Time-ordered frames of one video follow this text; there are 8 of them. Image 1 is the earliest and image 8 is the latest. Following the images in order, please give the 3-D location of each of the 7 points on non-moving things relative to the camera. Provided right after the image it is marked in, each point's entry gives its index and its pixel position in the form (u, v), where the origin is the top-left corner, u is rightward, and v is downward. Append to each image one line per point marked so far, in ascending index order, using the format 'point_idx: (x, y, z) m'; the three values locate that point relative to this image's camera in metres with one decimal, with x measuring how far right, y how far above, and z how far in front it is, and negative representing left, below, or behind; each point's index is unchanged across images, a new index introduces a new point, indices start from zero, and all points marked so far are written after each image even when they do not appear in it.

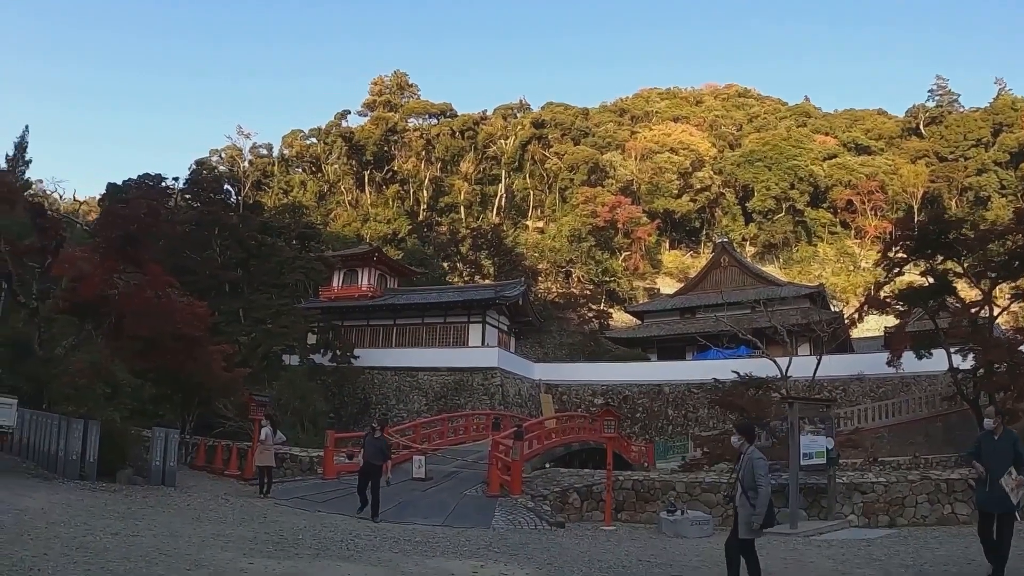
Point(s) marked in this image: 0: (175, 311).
0: (-5.0, -0.3, +10.9) m
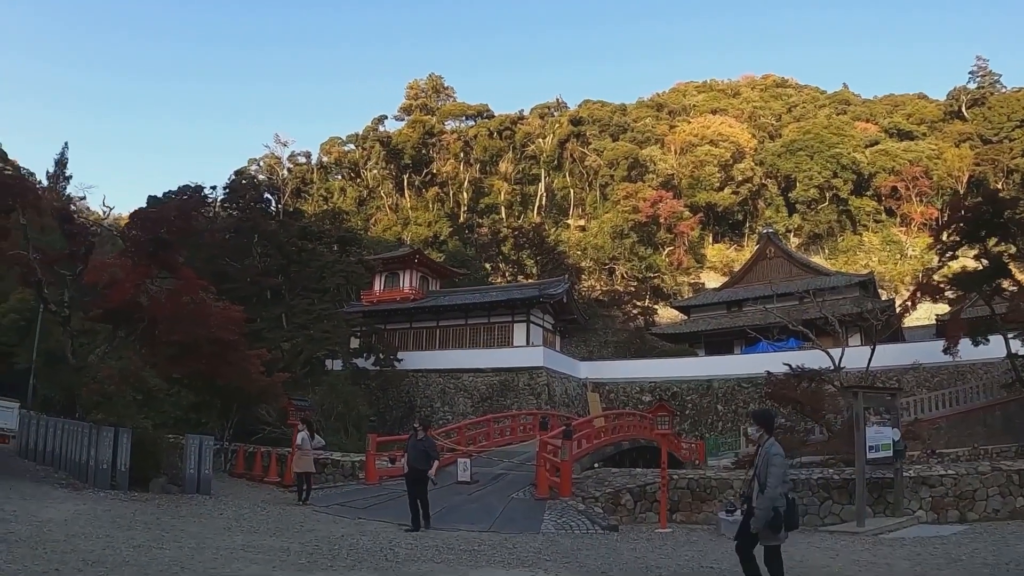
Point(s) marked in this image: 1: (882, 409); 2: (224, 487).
0: (-4.4, -0.4, +10.6) m
1: (+4.9, -1.6, +9.9) m
2: (-3.9, -2.8, +10.1) m
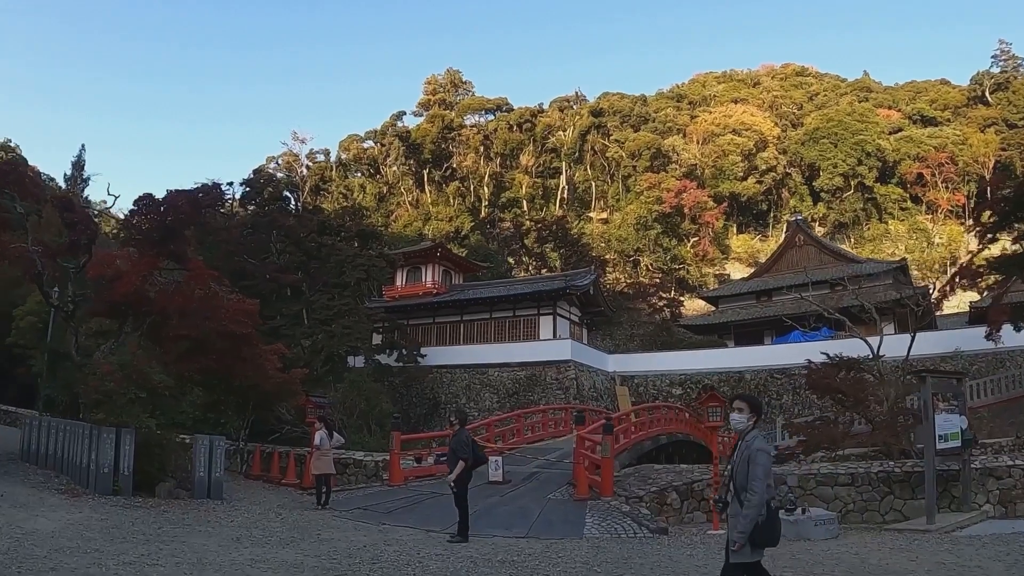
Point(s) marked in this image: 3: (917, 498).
0: (-3.9, -0.2, +10.0) m
1: (+5.3, -1.3, +9.0) m
2: (-3.5, -2.7, +9.4) m
3: (+5.1, -2.6, +9.3) m
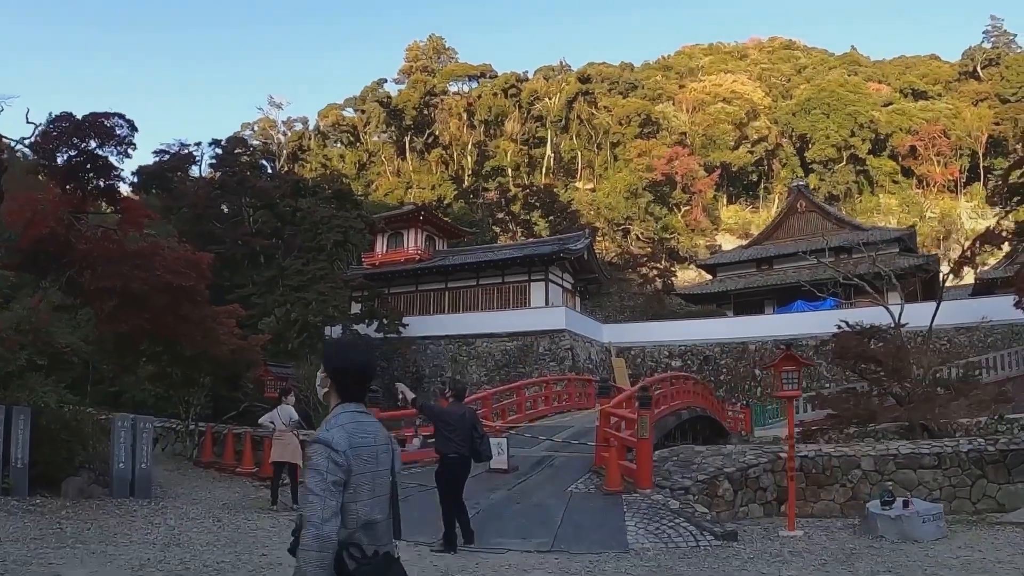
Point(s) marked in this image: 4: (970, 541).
0: (-3.9, +0.4, +8.1) m
1: (+5.4, -0.7, +7.3) m
2: (-3.4, -2.1, +7.6) m
3: (+5.2, -2.0, +7.7) m
4: (+3.6, -2.0, +6.0) m
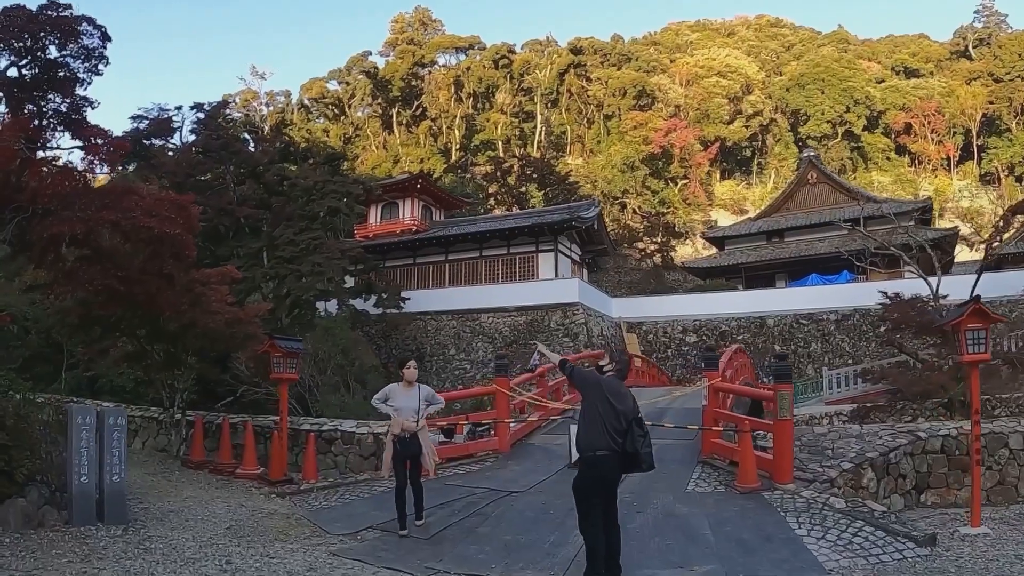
0: (-3.3, +0.8, +6.4) m
1: (+6.0, -0.3, +5.8) m
2: (-2.8, -1.7, +5.9) m
3: (+5.8, -1.6, +6.2) m
4: (+4.3, -1.7, +4.4) m
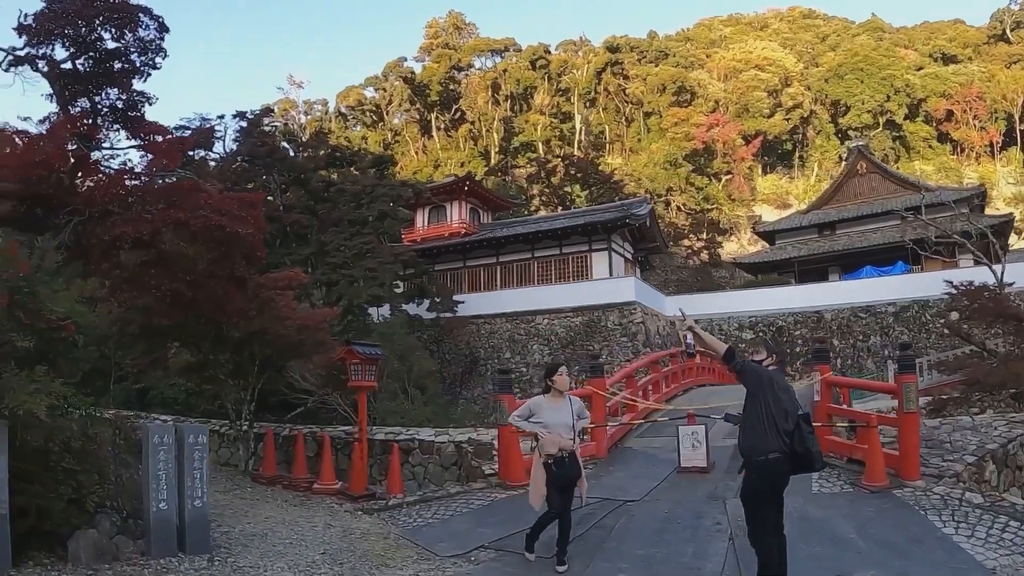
0: (-2.5, +0.7, +5.9) m
1: (+6.7, -0.1, +4.9) m
2: (-2.0, -1.7, +5.5) m
3: (+6.6, -1.4, +5.3) m
4: (+5.0, -1.5, +3.6) m
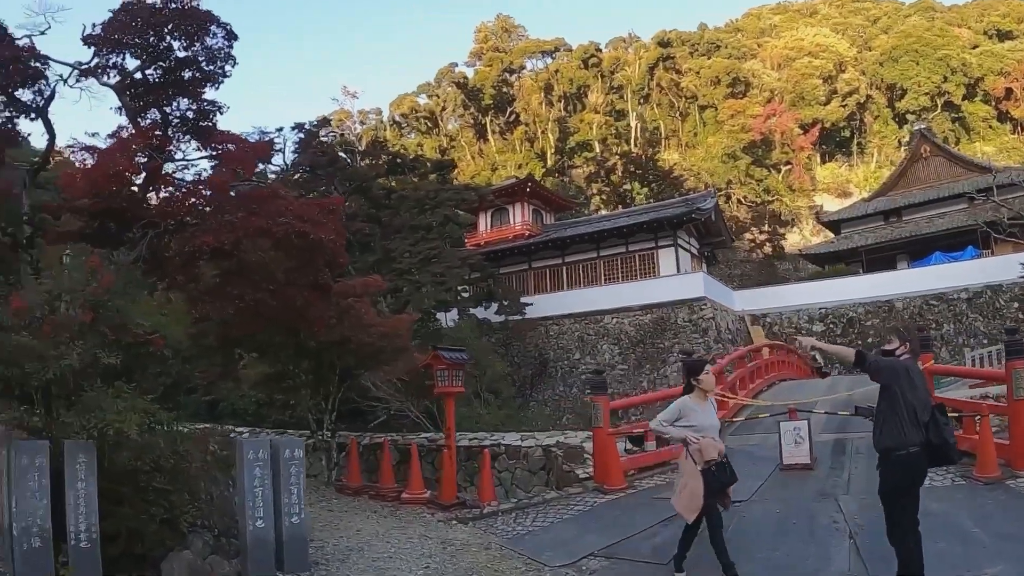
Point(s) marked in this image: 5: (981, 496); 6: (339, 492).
0: (-1.9, +0.7, +5.8) m
1: (+7.3, +0.2, +4.1) m
2: (-1.3, -1.8, +5.3) m
3: (+7.2, -1.1, +4.5) m
4: (+5.5, -1.3, +2.9) m
5: (+3.8, -1.7, +5.9) m
6: (-1.7, -2.0, +7.3) m
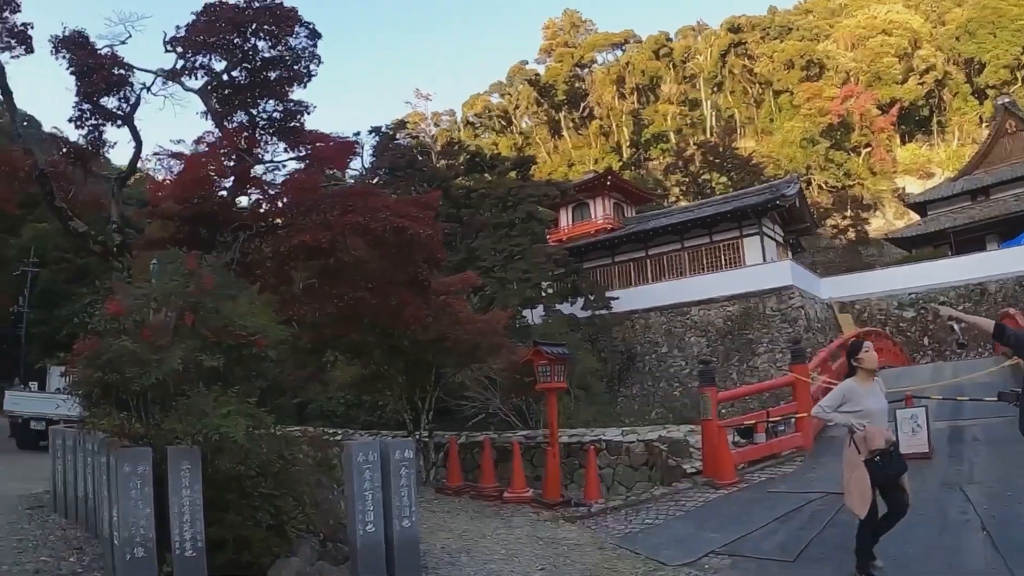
0: (-1.2, +0.6, +5.8) m
1: (+7.8, +0.6, +3.2) m
2: (-0.5, -1.7, +5.2) m
3: (+7.8, -0.7, +3.6) m
4: (+6.0, -0.9, +2.2) m
5: (+4.6, -1.4, +5.4) m
6: (-0.7, -2.0, +7.3) m
